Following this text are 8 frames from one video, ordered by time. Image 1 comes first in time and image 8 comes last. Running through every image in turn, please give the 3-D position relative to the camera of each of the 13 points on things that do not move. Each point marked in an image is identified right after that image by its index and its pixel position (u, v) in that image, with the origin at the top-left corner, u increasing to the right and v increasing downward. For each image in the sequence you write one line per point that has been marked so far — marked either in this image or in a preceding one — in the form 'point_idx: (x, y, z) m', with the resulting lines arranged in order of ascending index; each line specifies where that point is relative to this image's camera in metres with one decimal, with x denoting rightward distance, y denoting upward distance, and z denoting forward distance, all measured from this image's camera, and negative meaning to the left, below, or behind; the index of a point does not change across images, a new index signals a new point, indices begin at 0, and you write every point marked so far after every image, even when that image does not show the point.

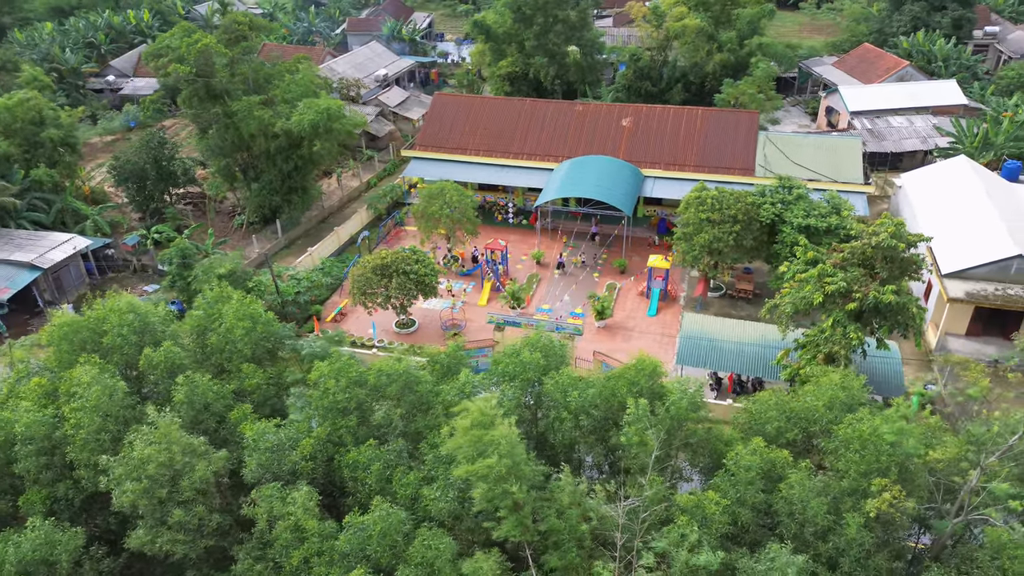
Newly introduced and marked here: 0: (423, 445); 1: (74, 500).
0: (-1.4, -2.4, +11.4) m
1: (-6.8, -3.3, +11.4) m
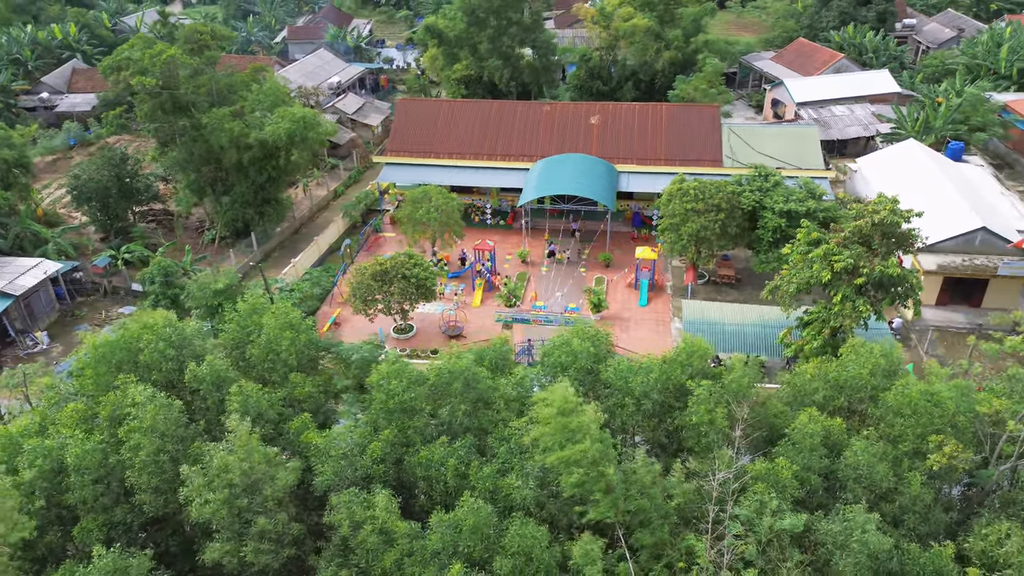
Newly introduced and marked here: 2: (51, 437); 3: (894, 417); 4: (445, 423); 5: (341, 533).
0: (-0.3, -2.4, +11.5) m
1: (-5.6, -3.5, +11.0) m
2: (-7.1, -2.2, +11.5) m
3: (+5.8, -2.0, +11.2) m
4: (-1.0, -2.1, +11.7) m
5: (-2.5, -3.6, +10.8) m
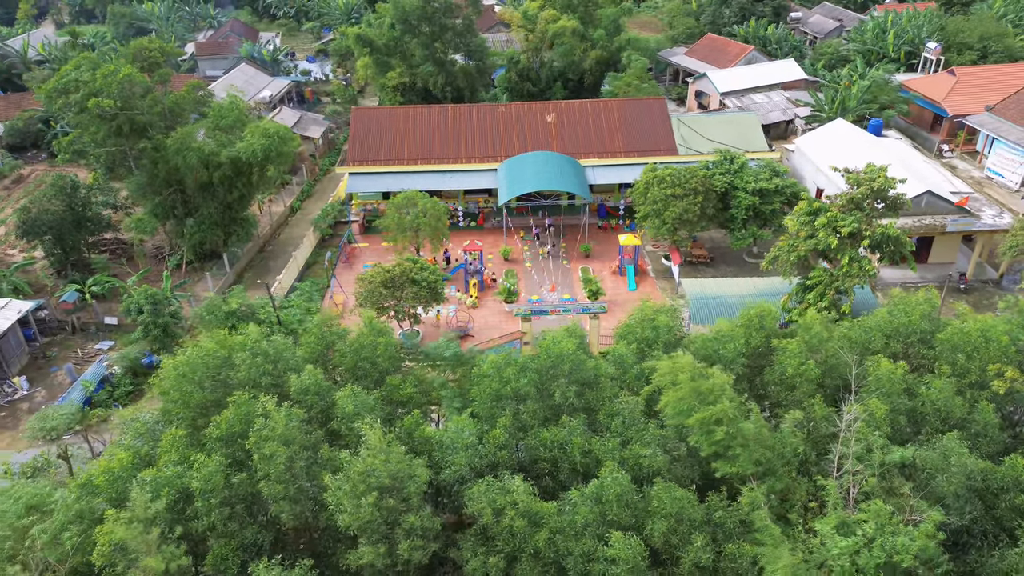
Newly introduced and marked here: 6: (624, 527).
0: (+1.5, -2.1, +12.1) m
1: (-3.5, -3.7, +10.7) m
2: (-5.2, -2.5, +11.0) m
3: (+7.6, -1.1, +12.7) m
4: (+0.7, -1.9, +12.1) m
5: (-0.5, -3.5, +11.0) m
6: (+1.6, -3.4, +10.6) m
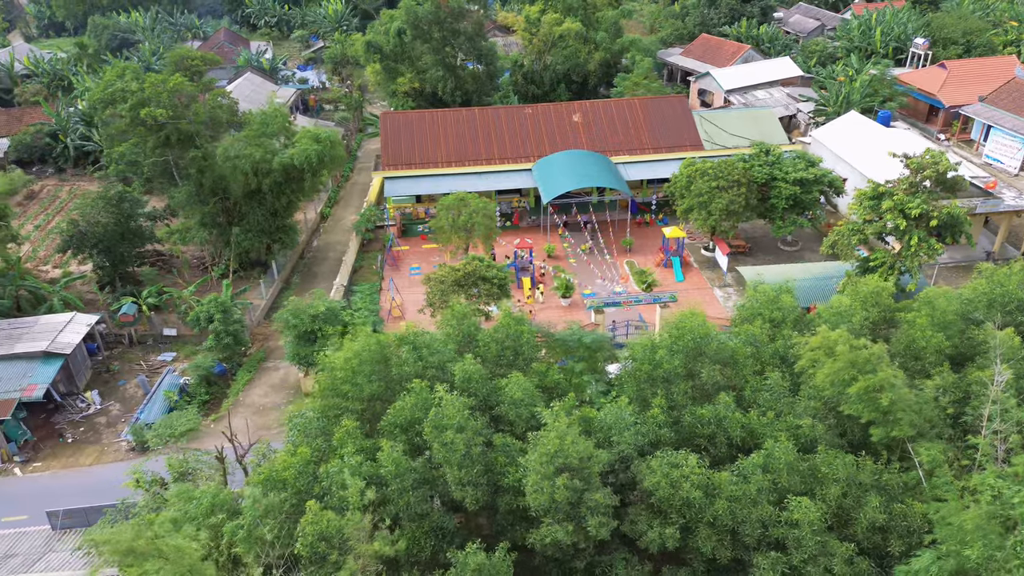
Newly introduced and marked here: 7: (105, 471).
0: (+4.0, -1.8, +12.6) m
1: (-0.8, -3.6, +10.9) m
2: (-2.5, -2.5, +11.1) m
3: (+10.0, -0.6, +13.6) m
4: (+3.3, -1.6, +12.6) m
5: (+2.2, -3.2, +11.5) m
6: (+4.3, -3.1, +11.1) m
7: (-9.4, -4.2, +17.2) m
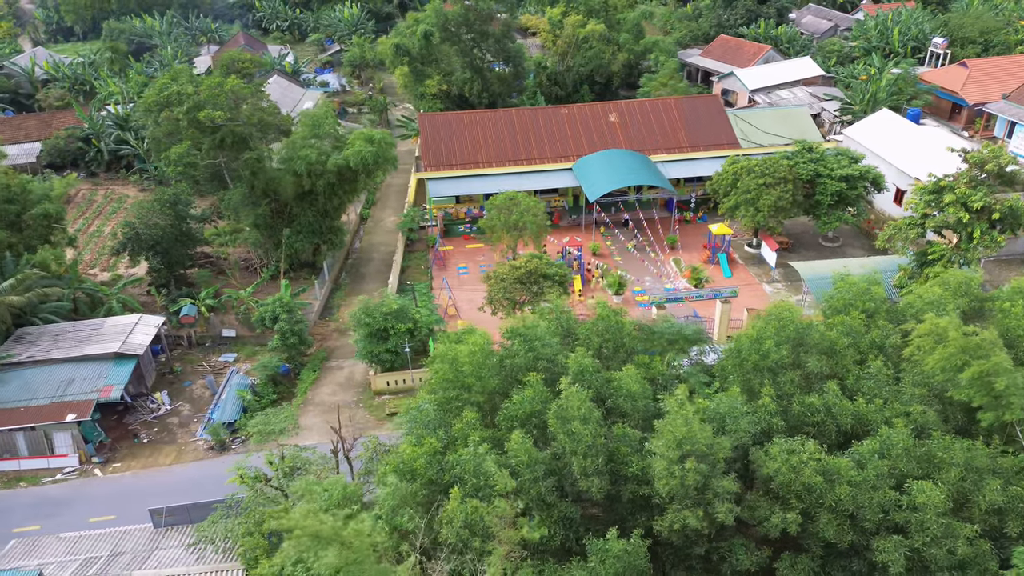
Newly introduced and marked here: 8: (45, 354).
0: (+5.9, -1.6, +12.9) m
1: (+1.1, -3.5, +11.1) m
2: (-0.6, -2.4, +11.3) m
3: (+11.9, -0.4, +14.0) m
4: (+5.2, -1.5, +12.9) m
5: (+4.1, -3.1, +11.7) m
6: (+6.2, -2.9, +11.4) m
7: (-7.6, -4.2, +17.3) m
8: (-11.9, -1.7, +18.8) m
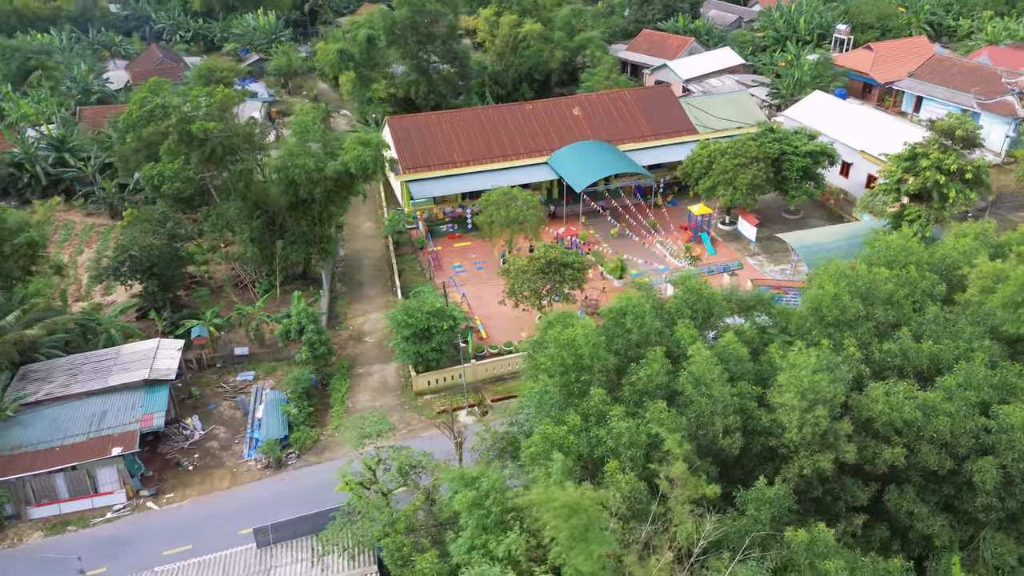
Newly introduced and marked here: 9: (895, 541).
0: (+7.8, -0.7, +14.3) m
1: (+3.4, -3.0, +11.8) m
2: (+1.7, -2.0, +11.8) m
3: (+13.4, +1.0, +16.2) m
4: (+7.0, -0.7, +14.1) m
5: (+6.3, -2.3, +12.8) m
6: (+8.4, -2.0, +12.8) m
7: (-5.9, -4.6, +16.7) m
8: (-10.6, -2.4, +17.6) m
9: (+6.8, -4.5, +13.1) m
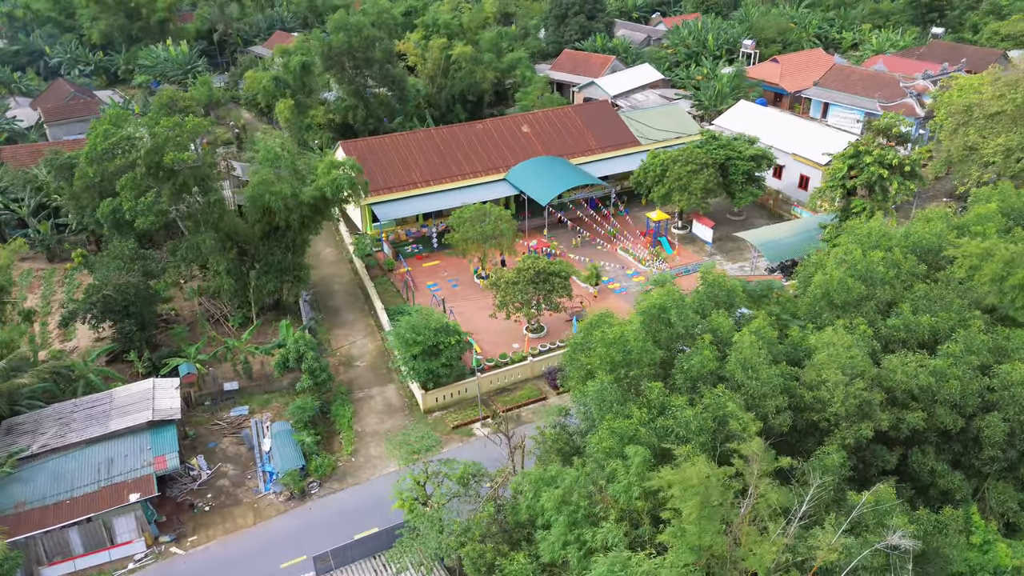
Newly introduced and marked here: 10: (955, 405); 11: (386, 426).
0: (+8.4, -0.3, +15.7) m
1: (+4.6, -2.8, +12.7) m
2: (+2.8, -2.0, +12.4) m
3: (+13.6, +1.7, +18.4) m
4: (+7.7, -0.3, +15.5) m
5: (+7.3, -1.9, +14.1) m
6: (+9.3, -1.5, +14.4) m
7: (-5.2, -5.2, +16.2) m
8: (-10.1, -3.4, +16.5) m
9: (+7.9, -4.1, +14.3) m
10: (+8.5, -2.2, +14.1) m
11: (-3.3, -3.6, +19.3) m
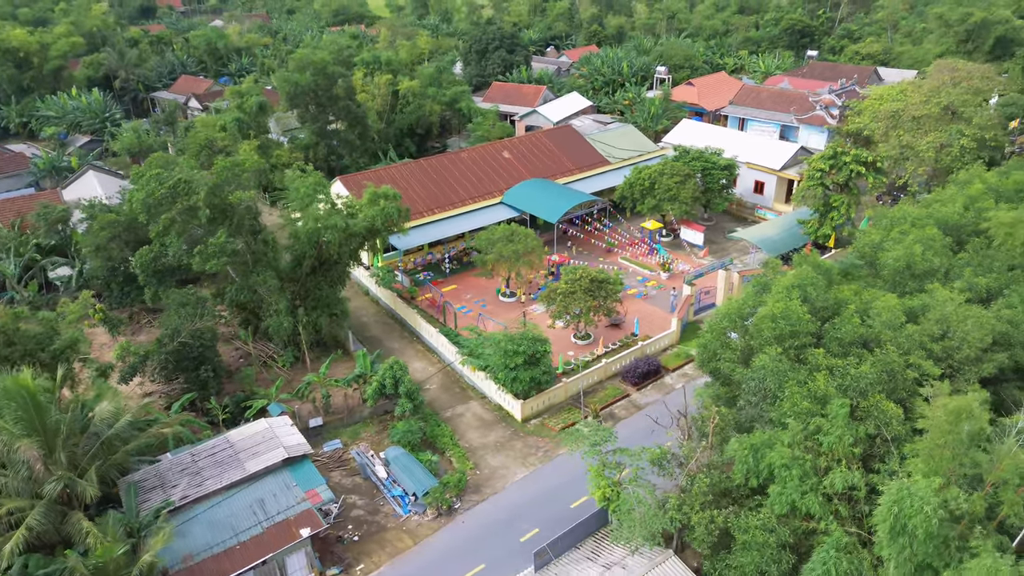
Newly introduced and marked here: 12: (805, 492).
0: (+11.3, +0.5, +18.6) m
1: (+8.4, -2.1, +14.8) m
2: (+6.5, -1.5, +14.2) m
3: (+15.6, +2.9, +22.3) m
4: (+10.6, +0.5, +18.3) m
5: (+10.6, -1.1, +16.7) m
6: (+12.5, -0.5, +17.4) m
7: (-1.6, -5.6, +16.4) m
8: (-6.7, -4.3, +15.9) m
9: (+11.3, -3.2, +17.0) m
10: (+11.8, -1.3, +17.0) m
11: (-0.5, -4.0, +19.8) m
12: (+5.0, -3.5, +12.7) m
